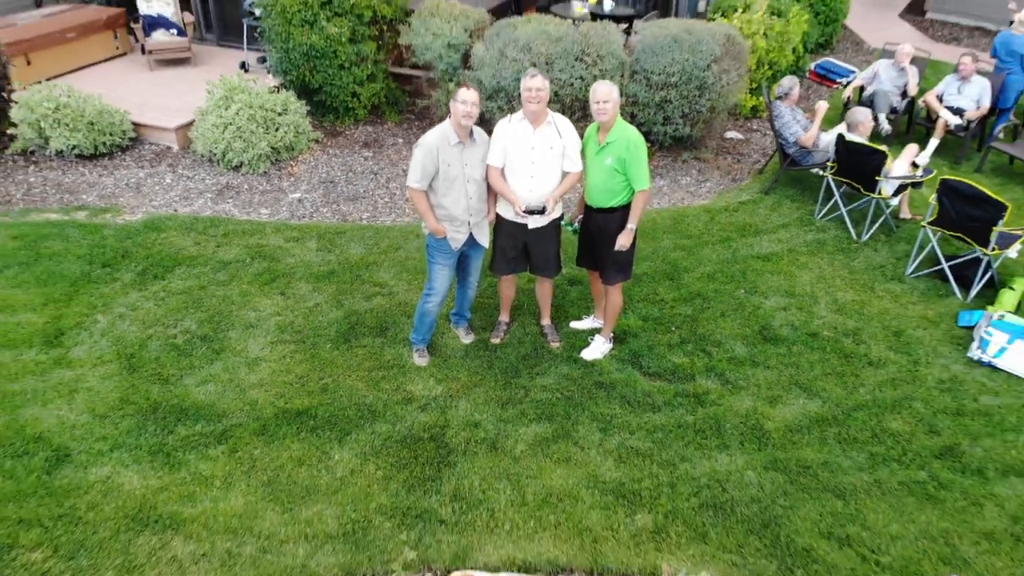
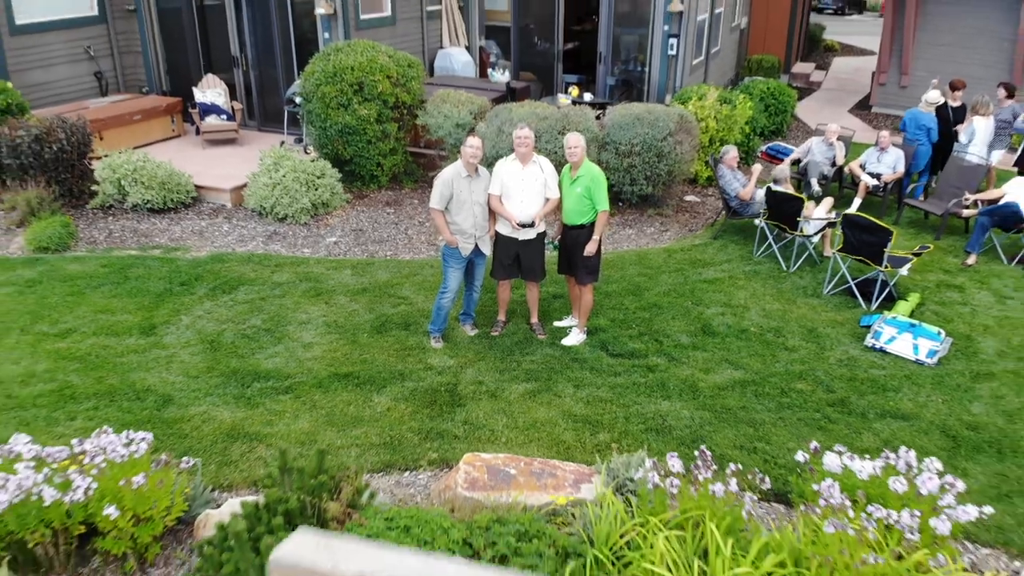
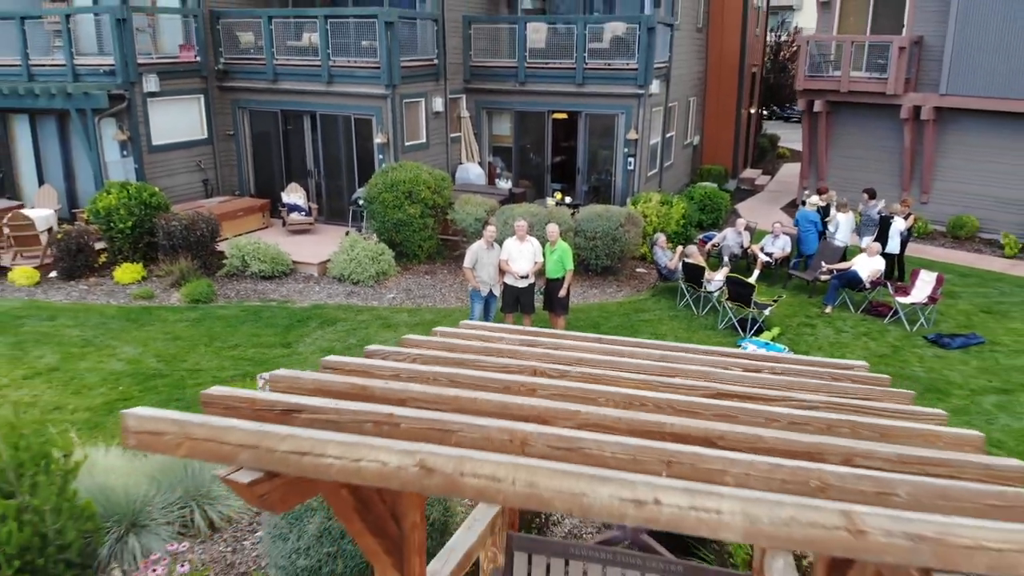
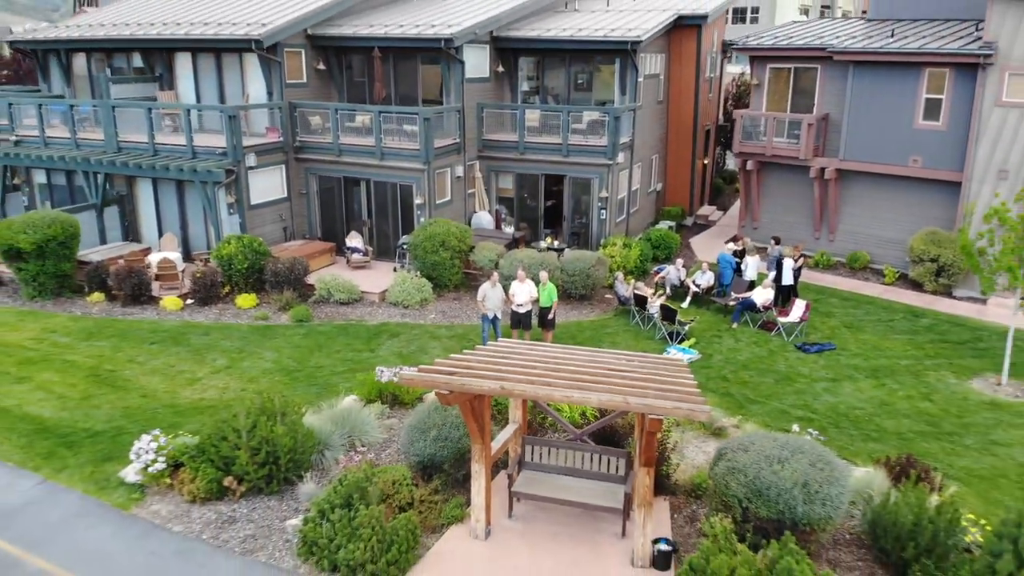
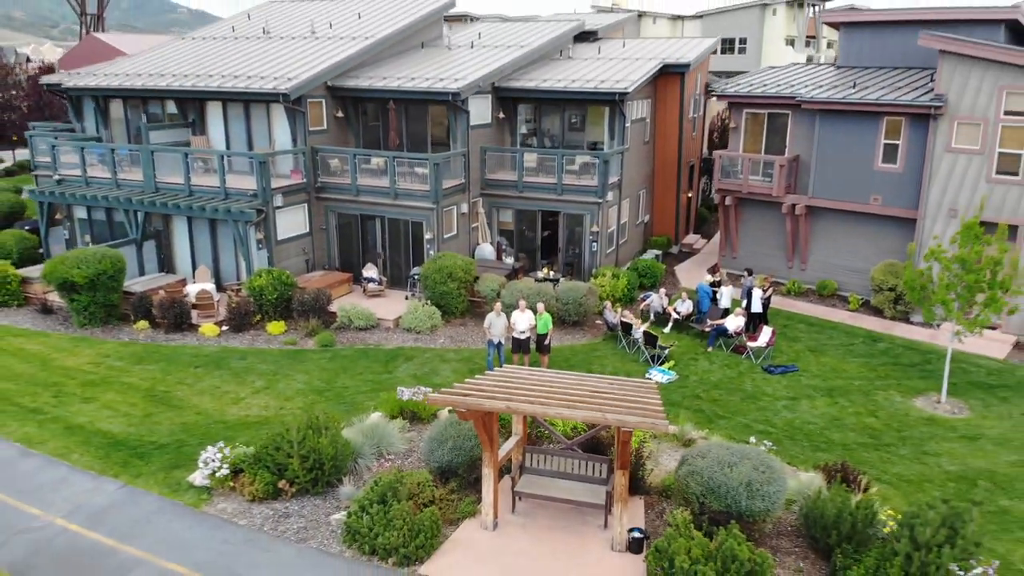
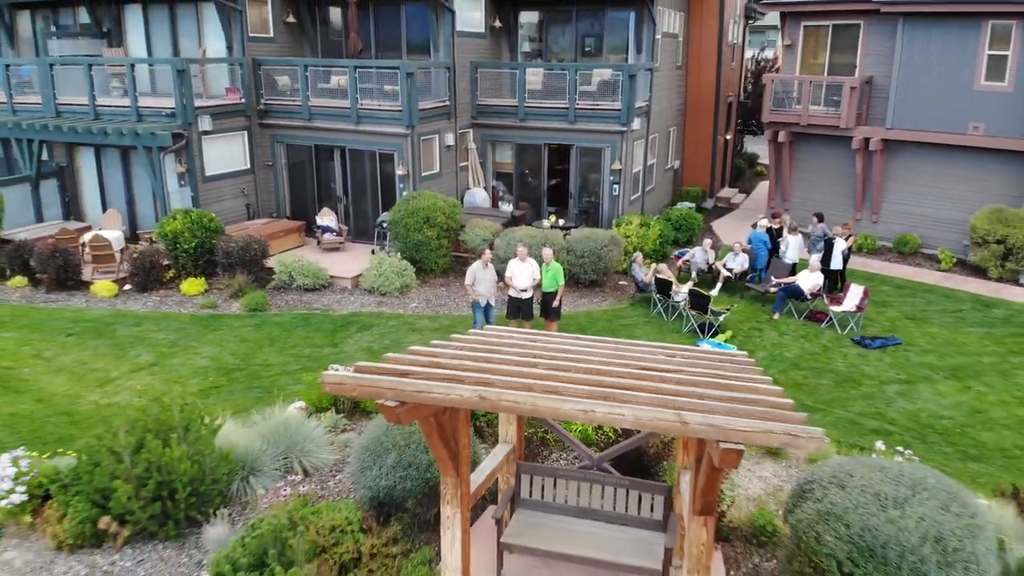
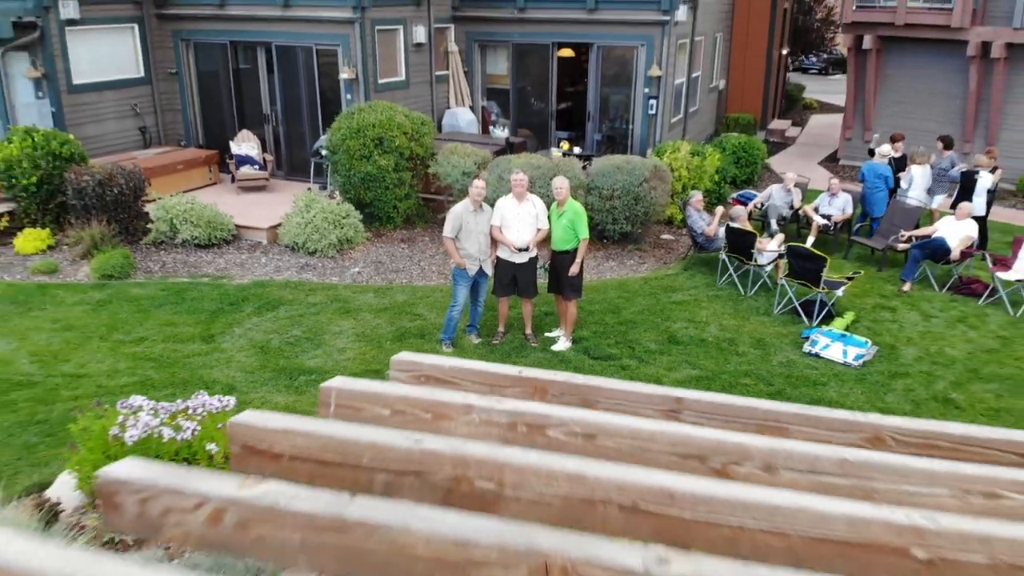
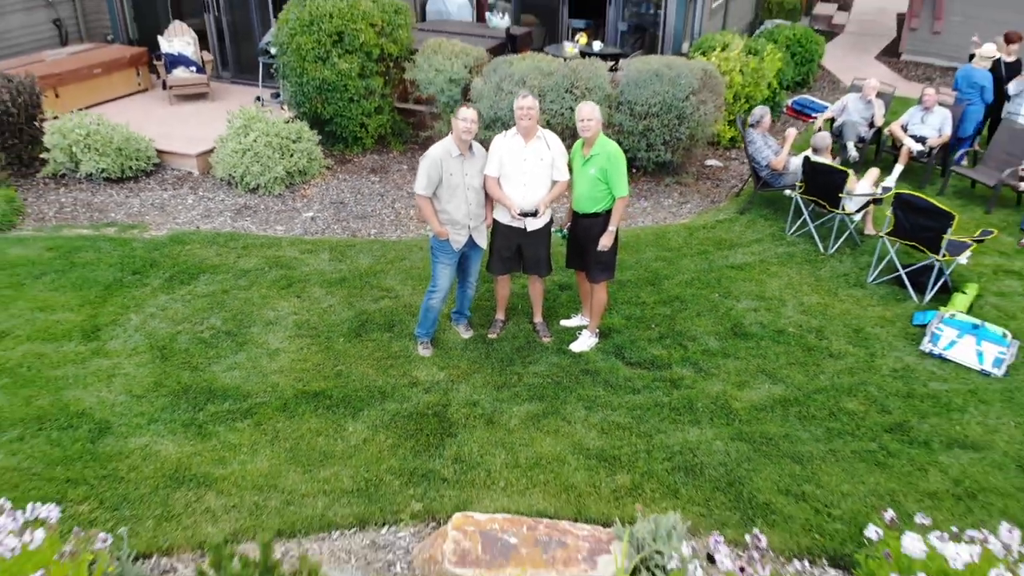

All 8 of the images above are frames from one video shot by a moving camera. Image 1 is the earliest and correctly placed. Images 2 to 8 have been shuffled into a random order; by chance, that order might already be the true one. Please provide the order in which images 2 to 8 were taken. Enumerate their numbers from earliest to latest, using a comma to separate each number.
8, 2, 7, 3, 6, 4, 5
